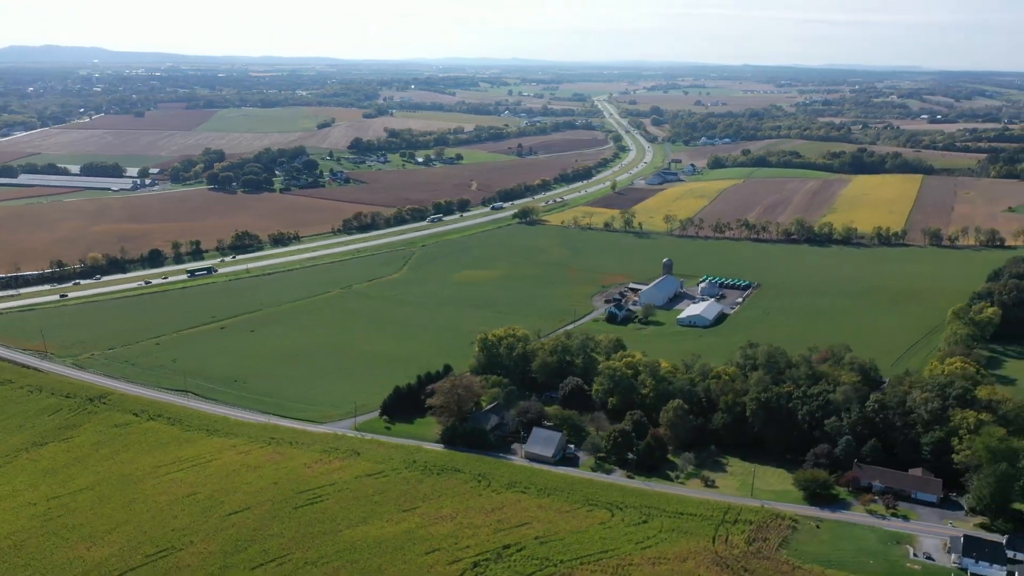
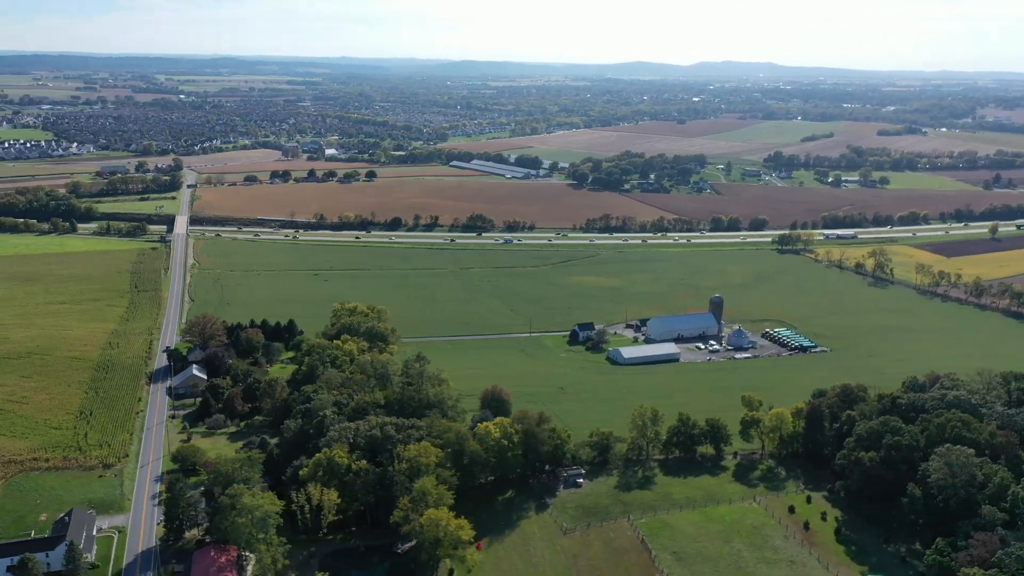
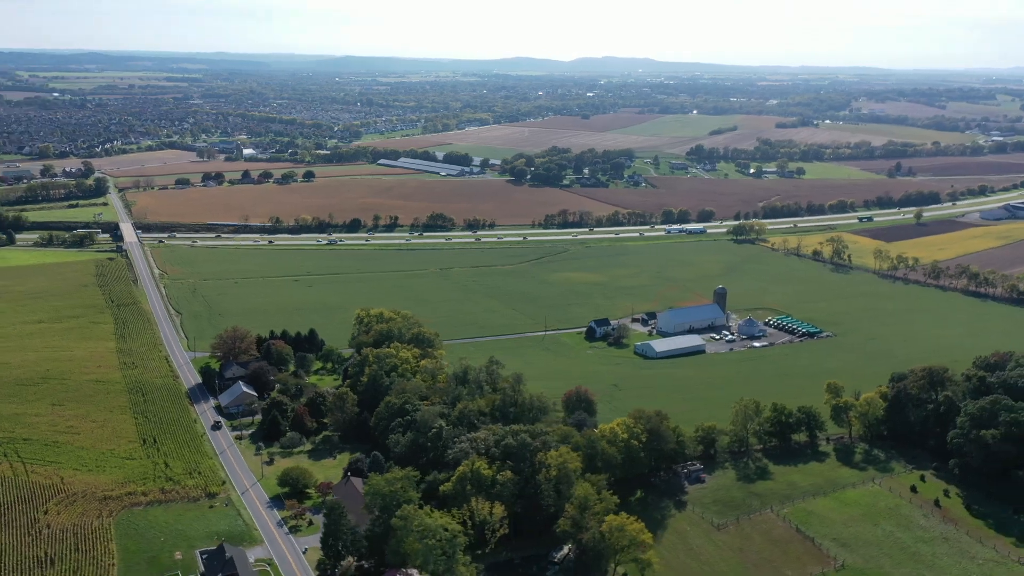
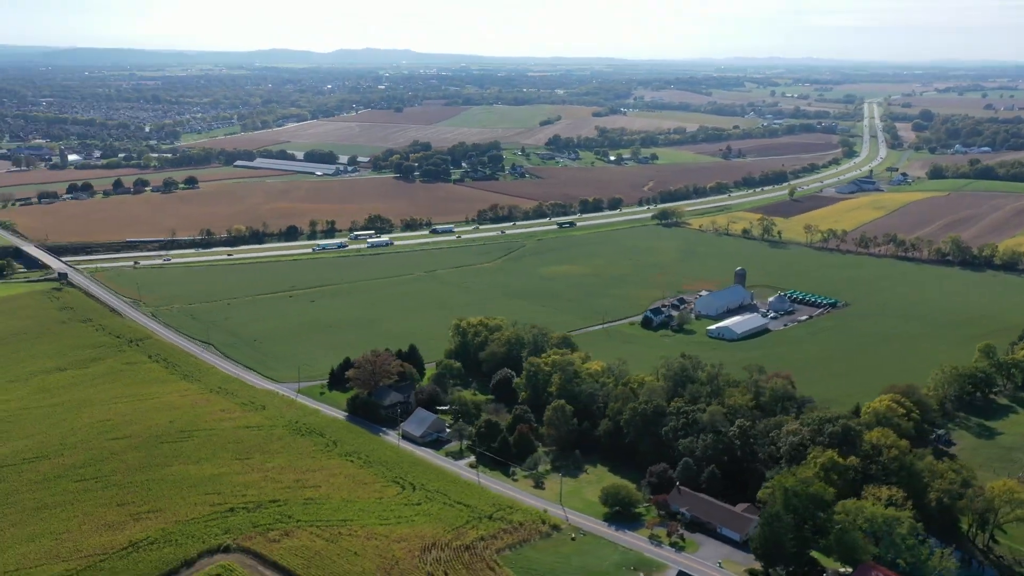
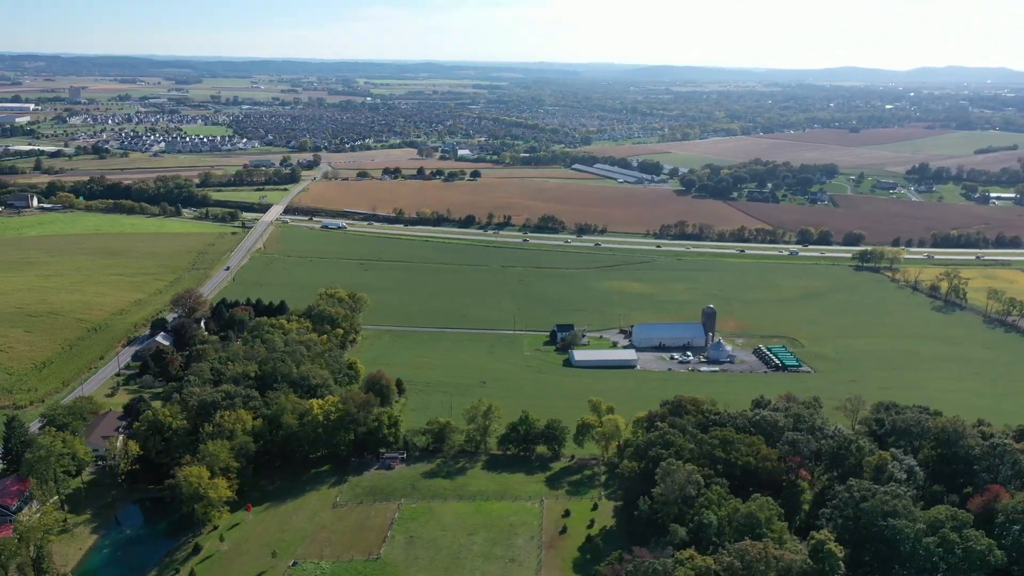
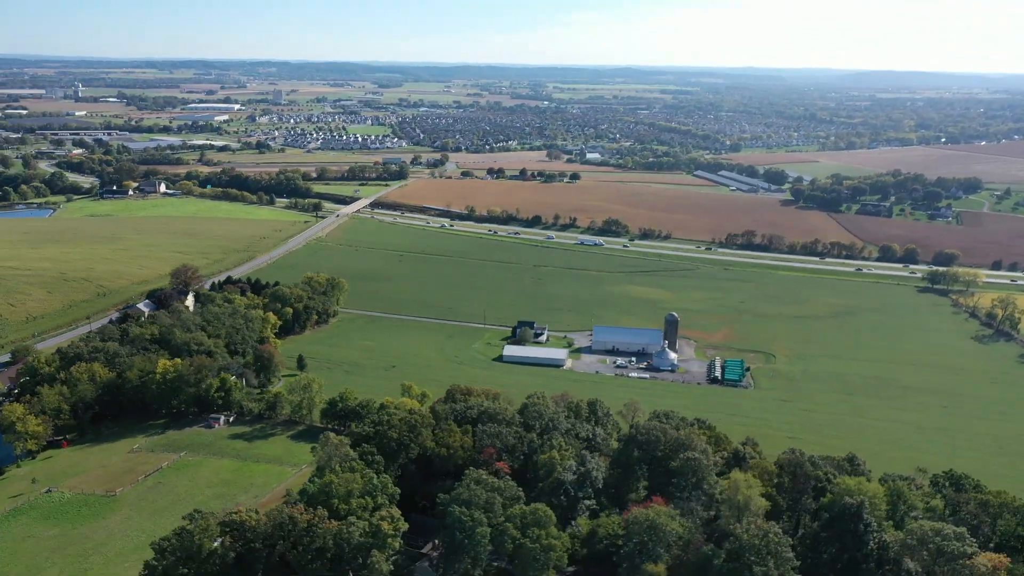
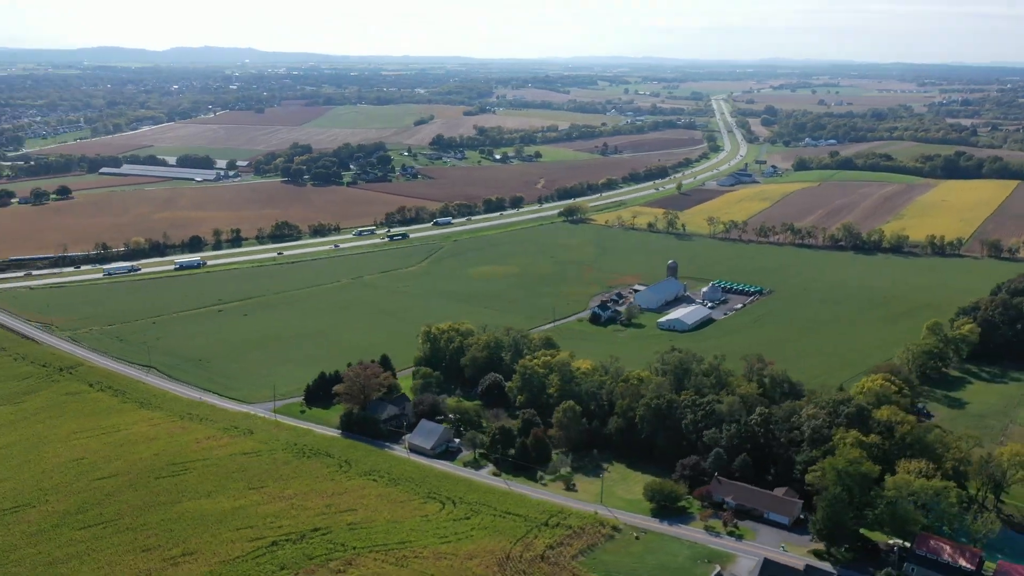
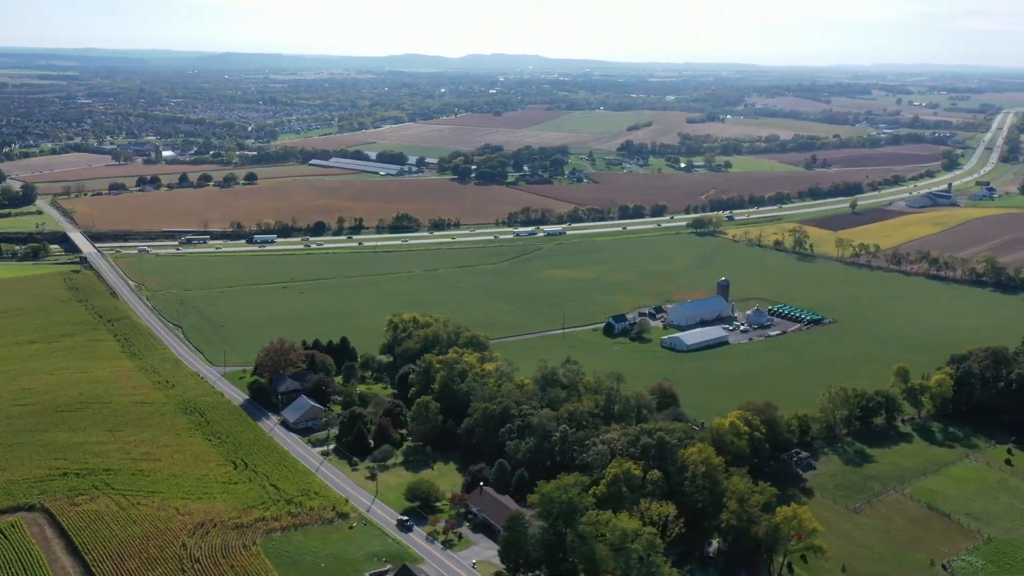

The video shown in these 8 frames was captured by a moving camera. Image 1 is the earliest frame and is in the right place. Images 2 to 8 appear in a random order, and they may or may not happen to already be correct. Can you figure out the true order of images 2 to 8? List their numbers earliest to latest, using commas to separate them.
7, 4, 8, 3, 2, 5, 6
